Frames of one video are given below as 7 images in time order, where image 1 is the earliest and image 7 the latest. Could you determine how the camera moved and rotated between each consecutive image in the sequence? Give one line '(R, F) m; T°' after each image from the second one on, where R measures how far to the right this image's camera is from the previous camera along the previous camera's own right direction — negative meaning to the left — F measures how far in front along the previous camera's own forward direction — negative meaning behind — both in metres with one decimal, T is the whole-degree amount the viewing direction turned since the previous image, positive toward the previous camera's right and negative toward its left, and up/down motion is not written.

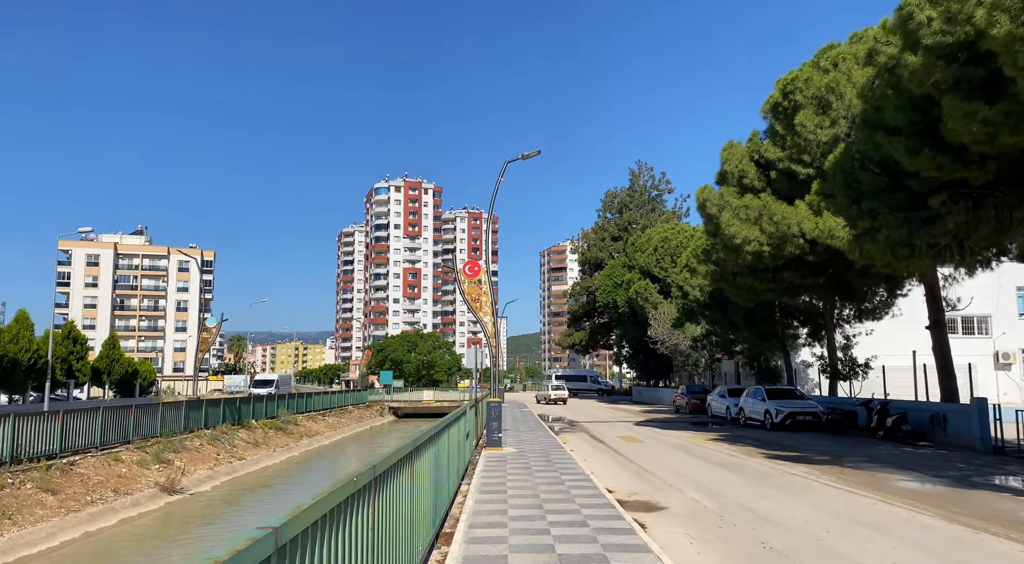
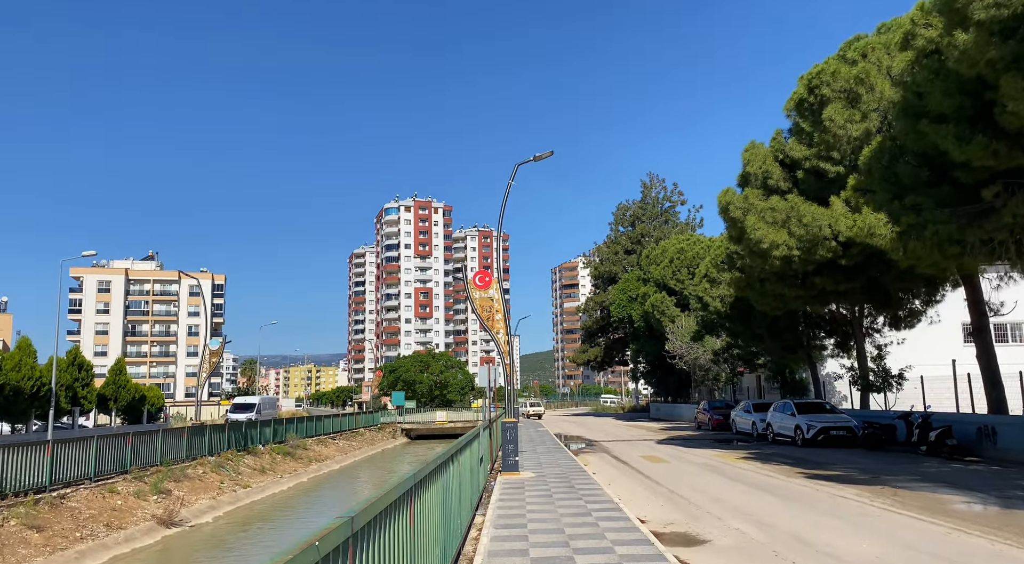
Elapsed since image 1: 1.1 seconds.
(-0.1, +1.1) m; -1°
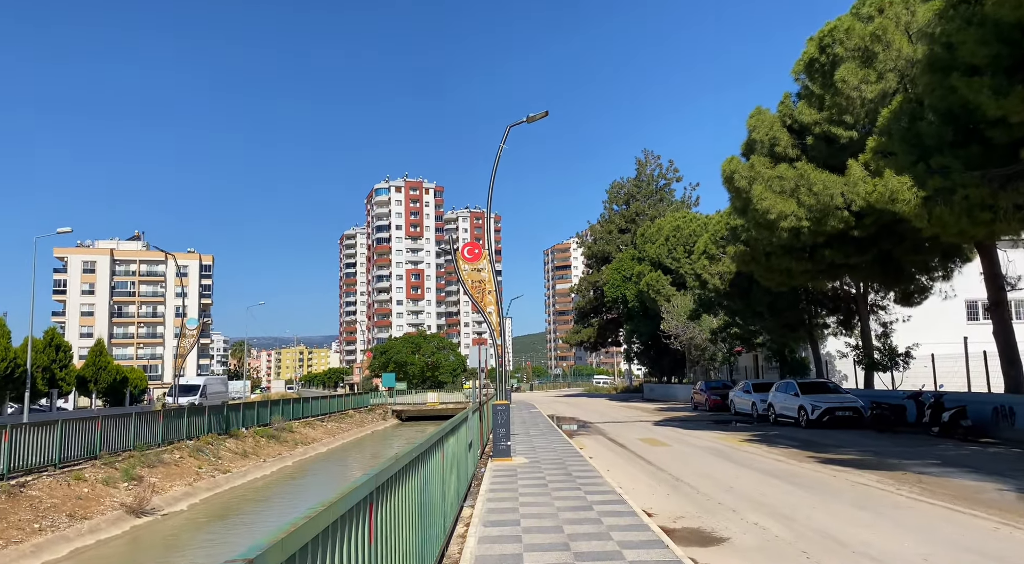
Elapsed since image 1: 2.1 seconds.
(0.0, +1.1) m; +1°
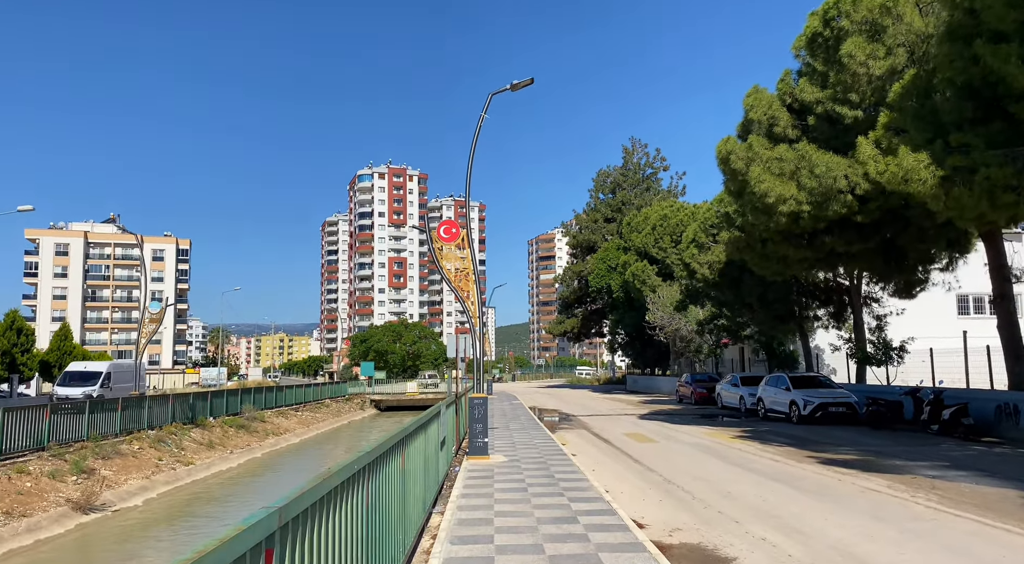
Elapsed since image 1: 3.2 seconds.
(+0.1, +1.1) m; +1°
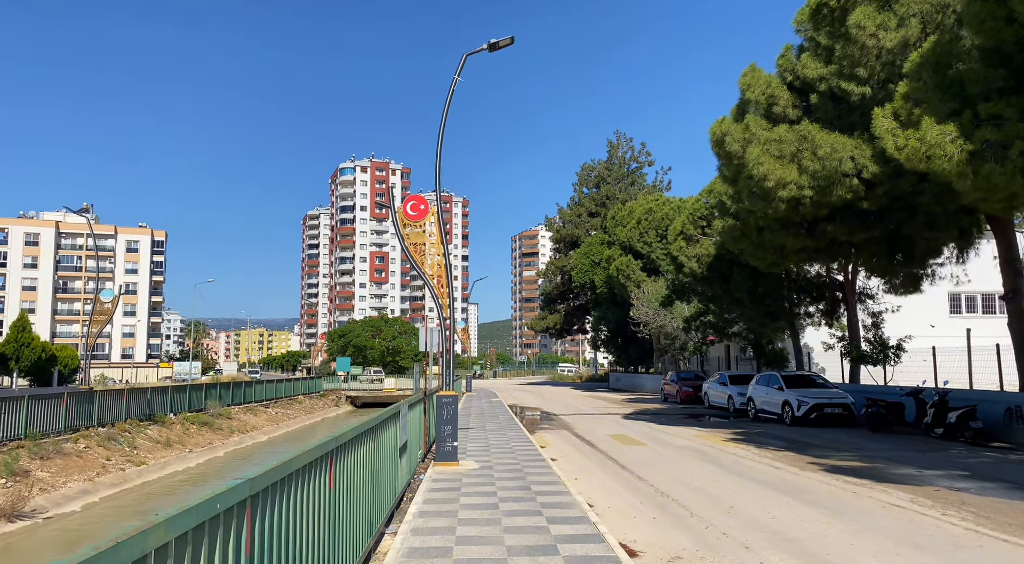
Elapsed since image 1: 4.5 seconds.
(+0.1, +1.4) m; +1°
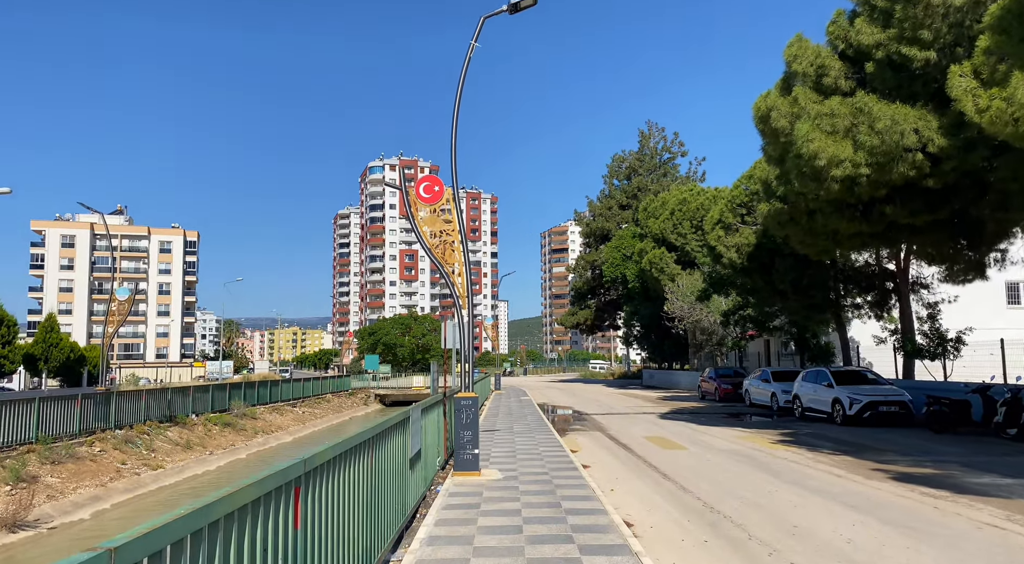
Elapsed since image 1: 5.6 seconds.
(+0.1, +1.1) m; -3°
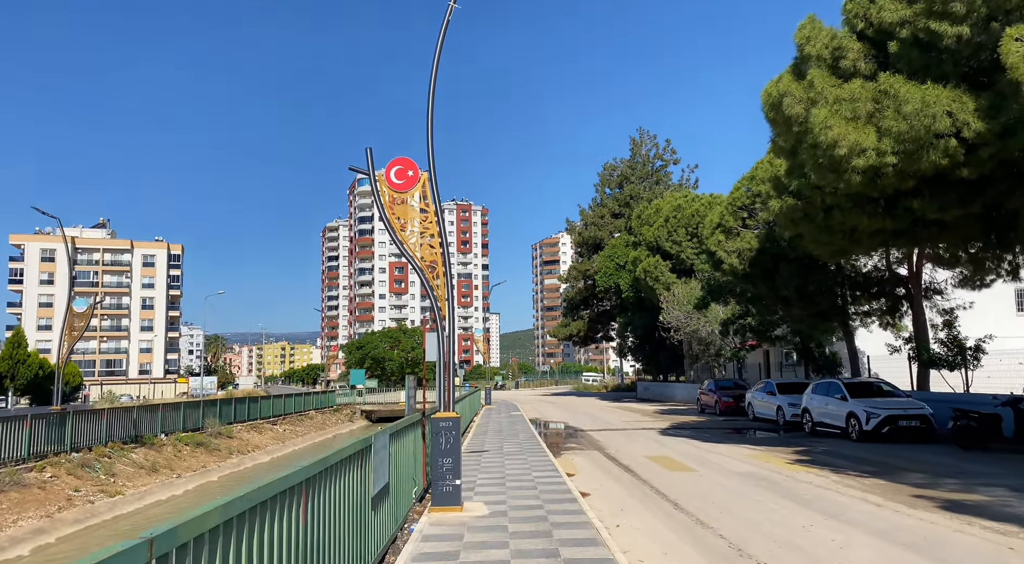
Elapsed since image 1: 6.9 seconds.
(0.0, +1.4) m; +1°
